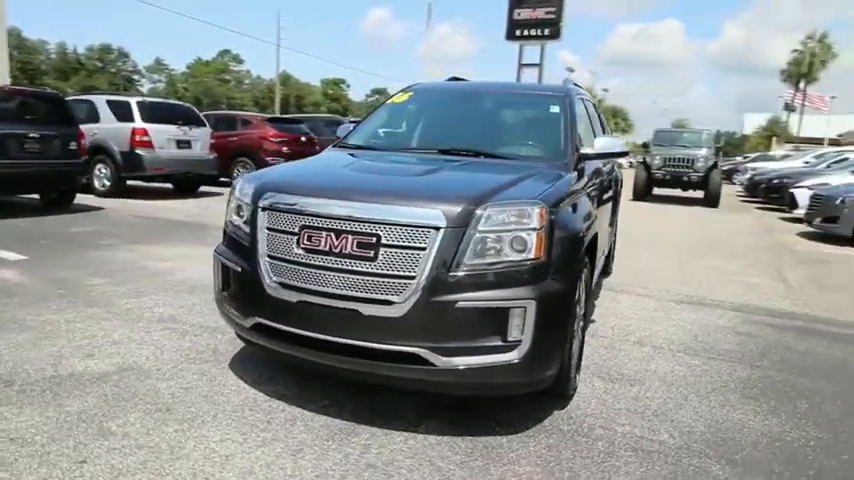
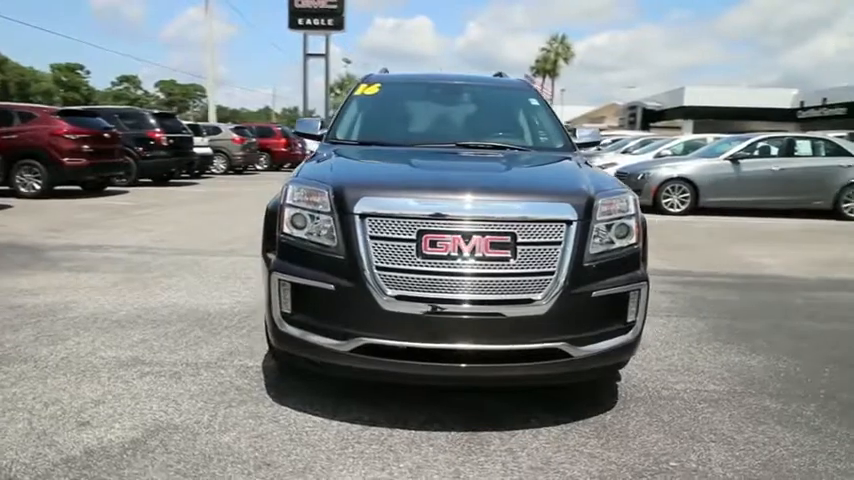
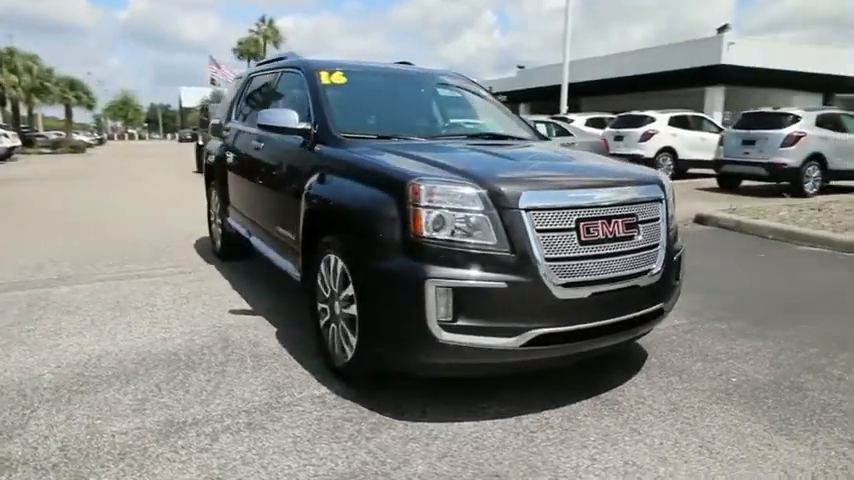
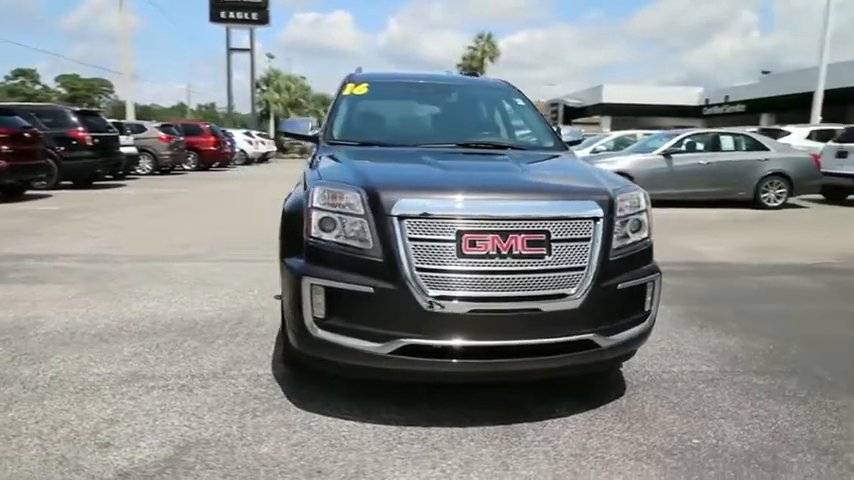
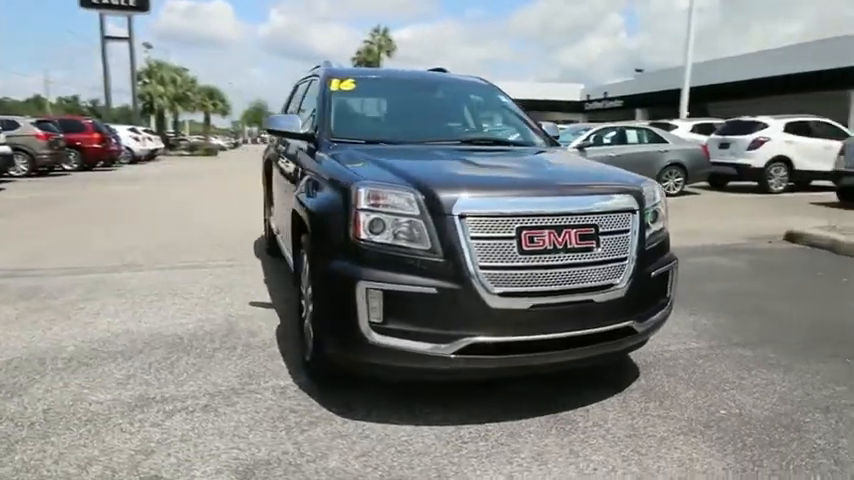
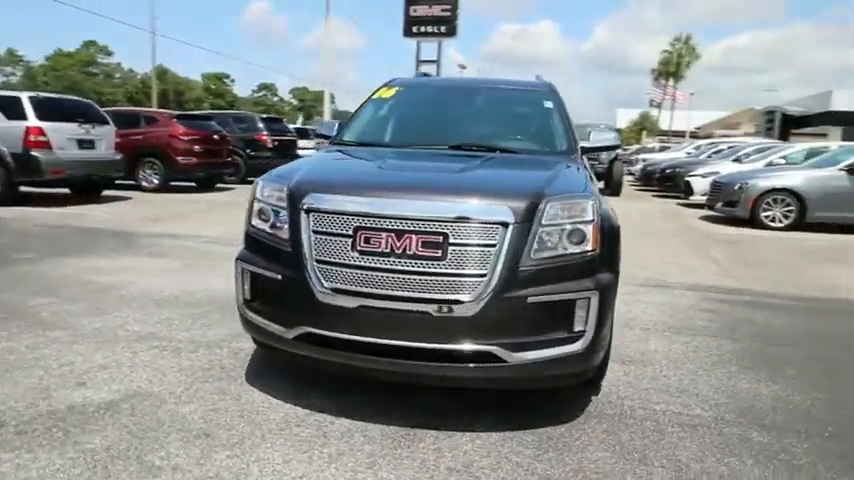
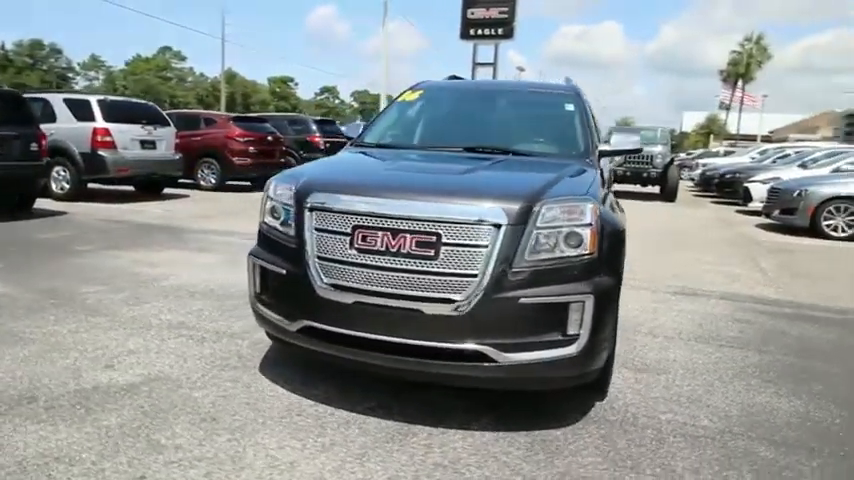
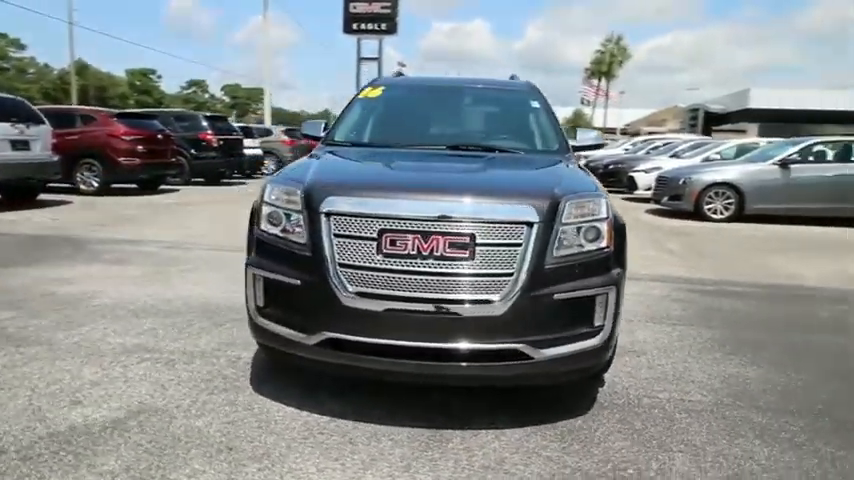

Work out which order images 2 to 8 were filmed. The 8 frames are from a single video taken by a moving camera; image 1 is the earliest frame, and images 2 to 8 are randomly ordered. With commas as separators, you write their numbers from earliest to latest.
7, 6, 8, 2, 4, 5, 3
